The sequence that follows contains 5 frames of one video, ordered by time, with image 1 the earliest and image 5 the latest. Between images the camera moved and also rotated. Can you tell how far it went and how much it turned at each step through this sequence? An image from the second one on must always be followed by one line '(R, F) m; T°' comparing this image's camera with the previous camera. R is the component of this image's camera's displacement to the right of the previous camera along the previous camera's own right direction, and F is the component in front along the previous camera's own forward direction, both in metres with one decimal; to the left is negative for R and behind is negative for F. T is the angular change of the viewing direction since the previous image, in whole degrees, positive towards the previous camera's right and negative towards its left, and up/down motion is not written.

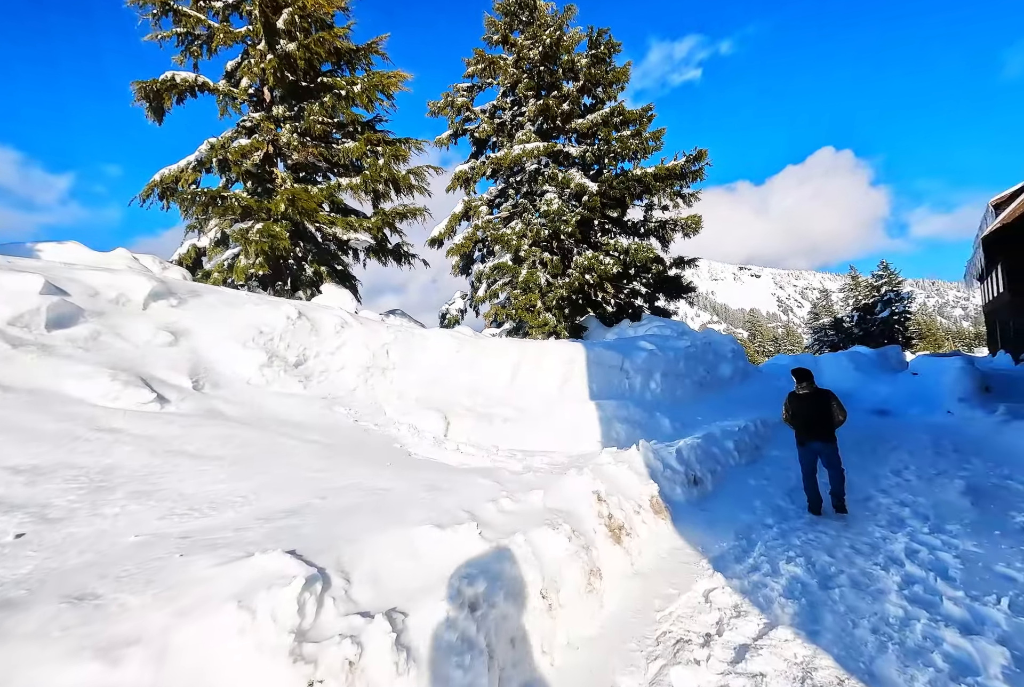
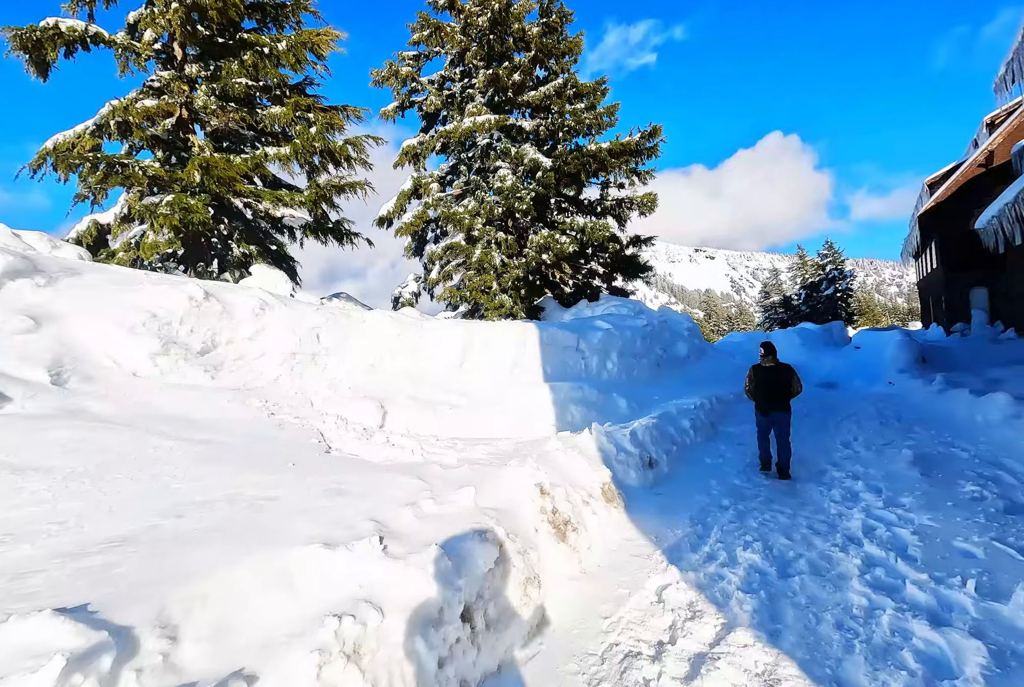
(+0.3, +0.6) m; +4°
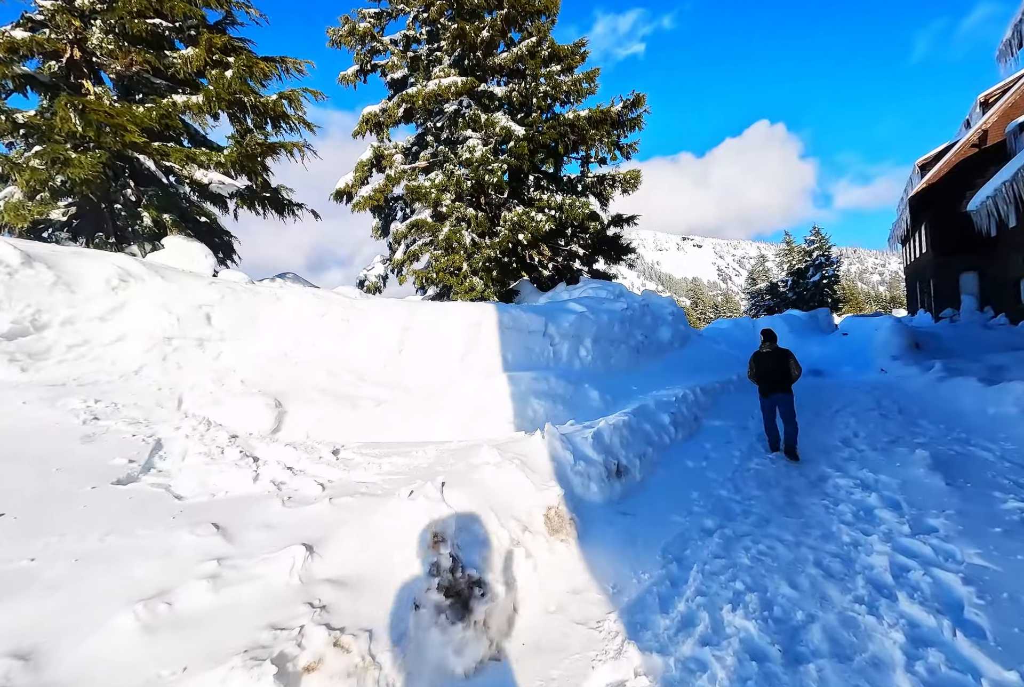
(+0.6, +1.6) m; +1°
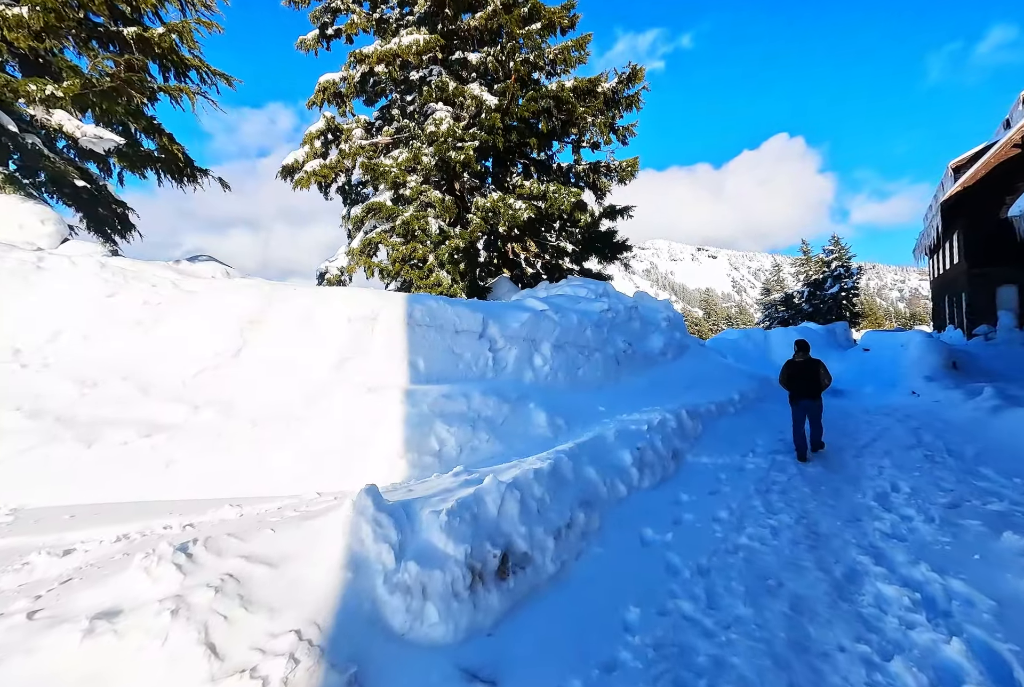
(+1.3, +2.9) m; -1°
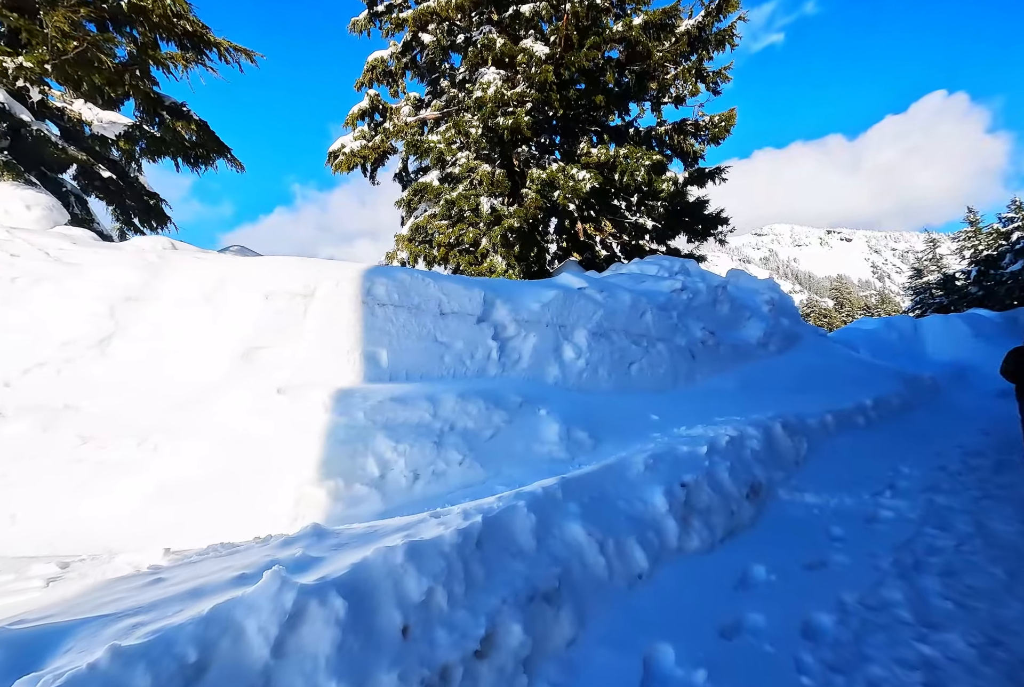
(+1.1, +2.5) m; -11°
